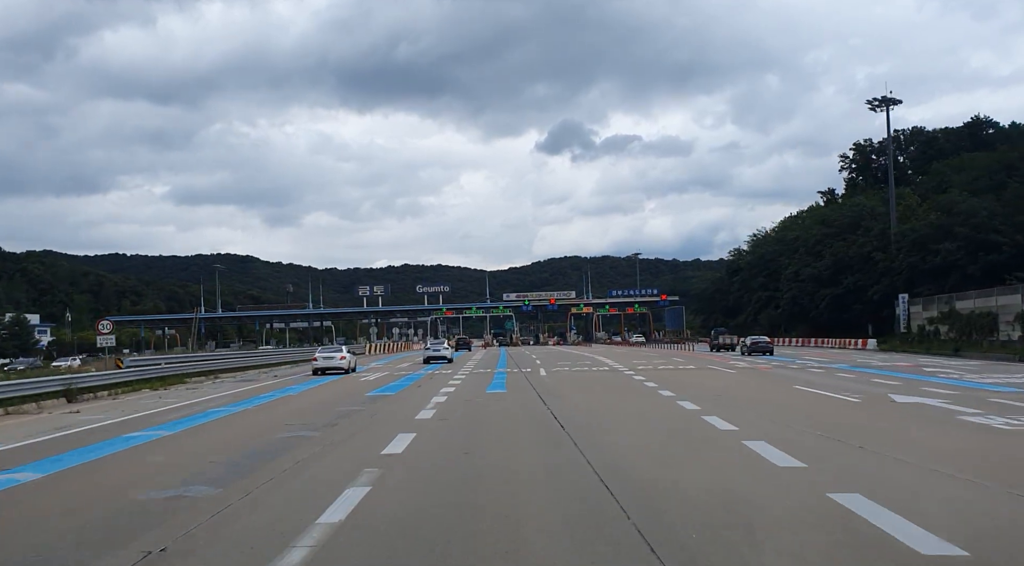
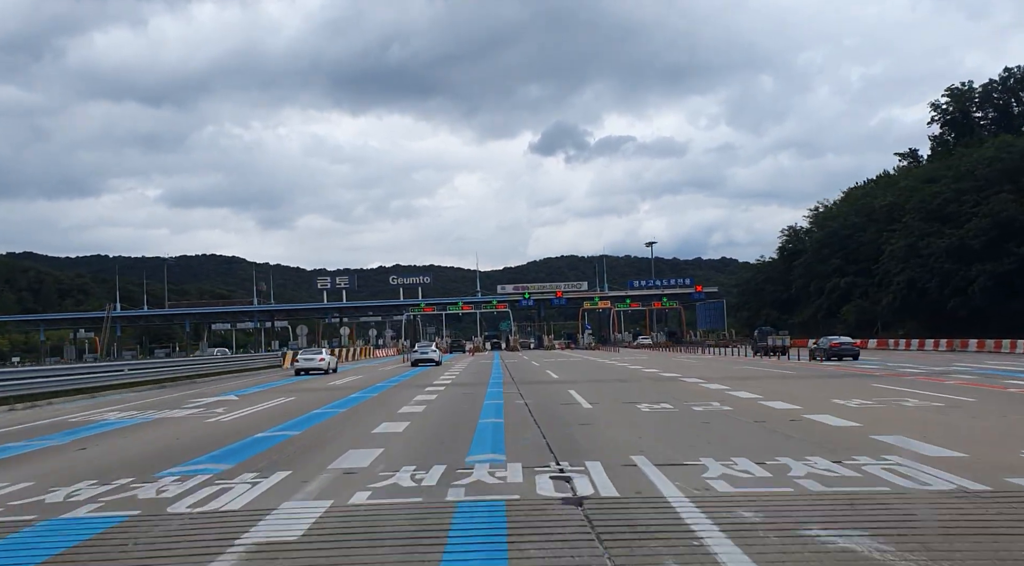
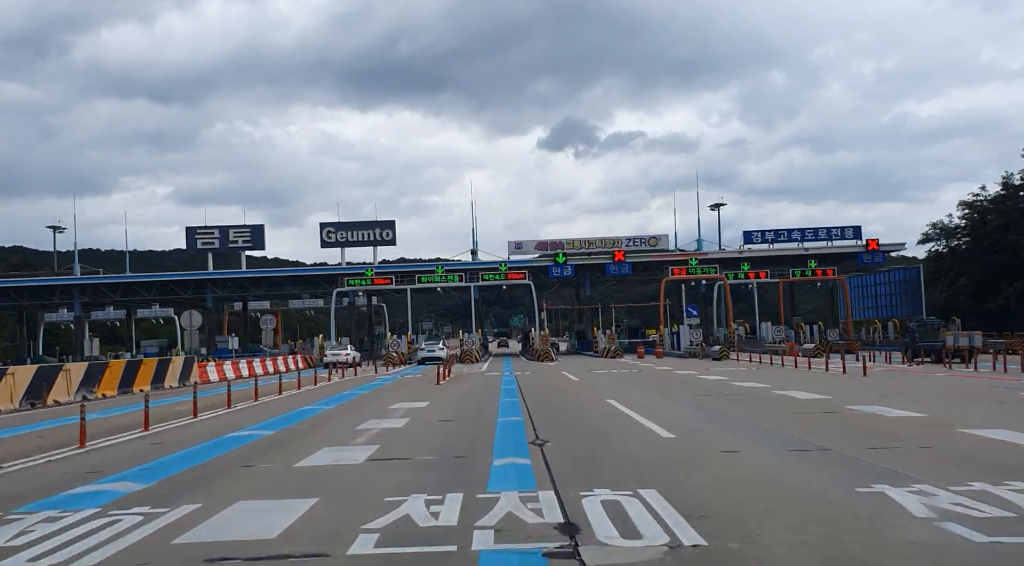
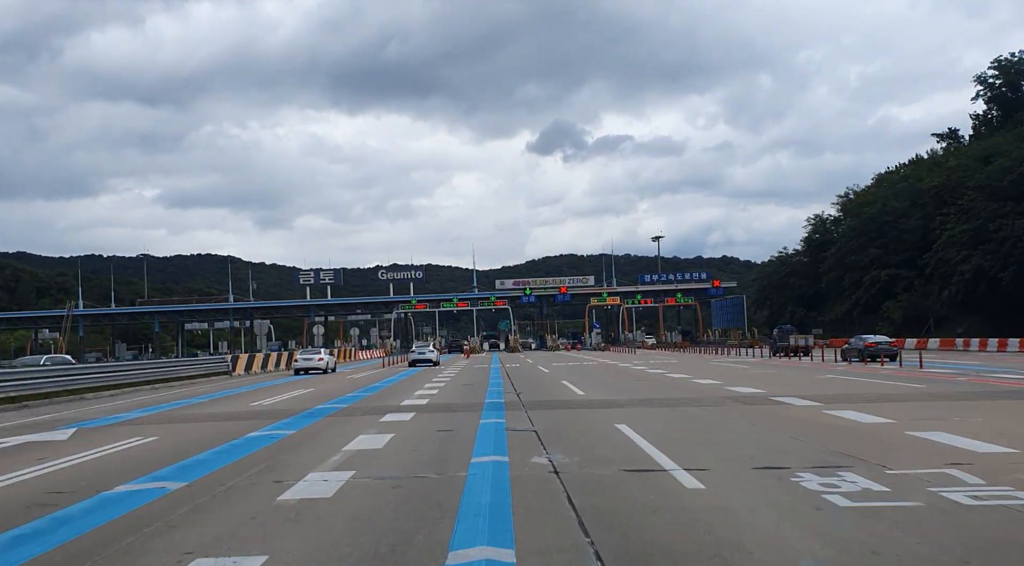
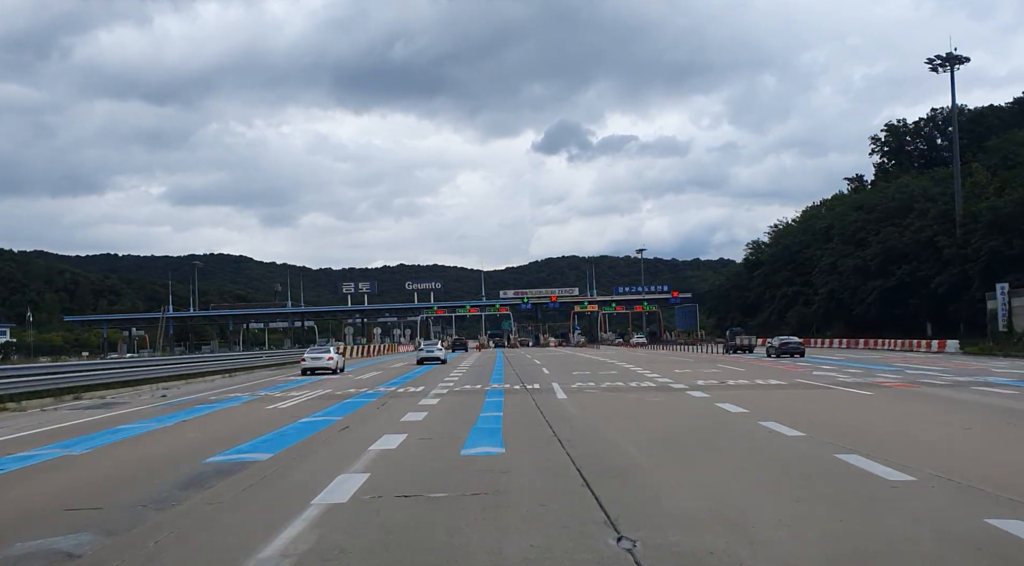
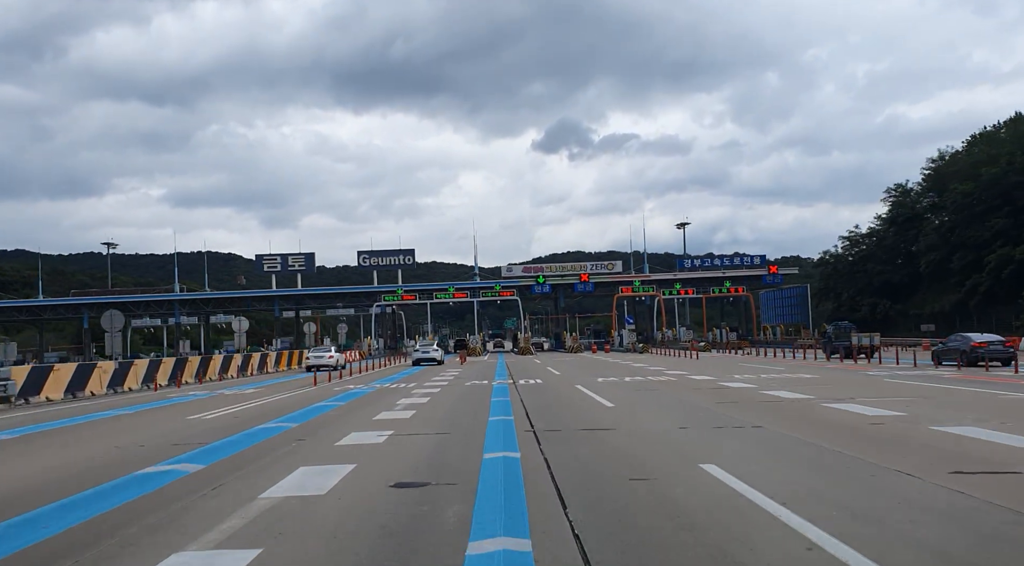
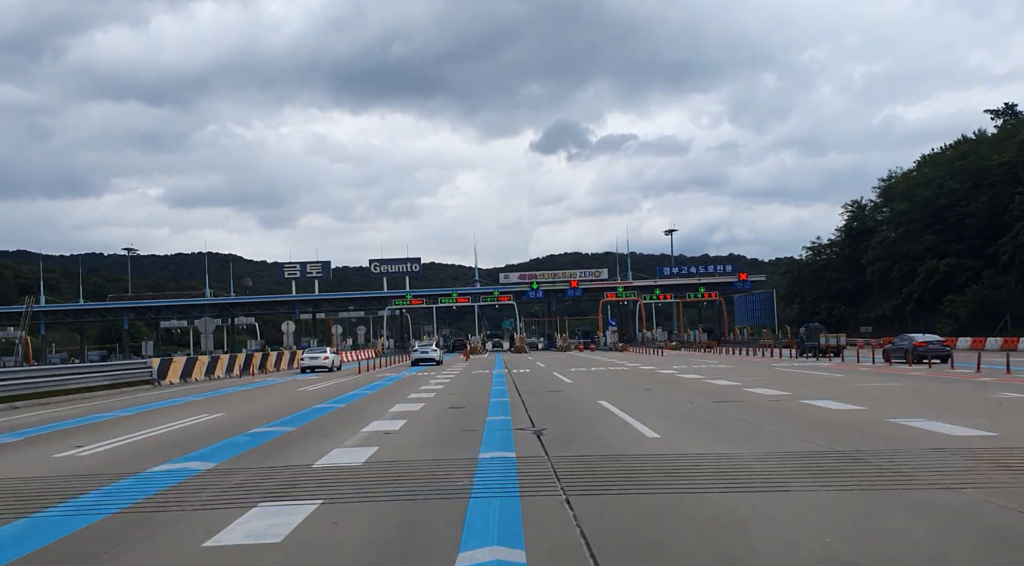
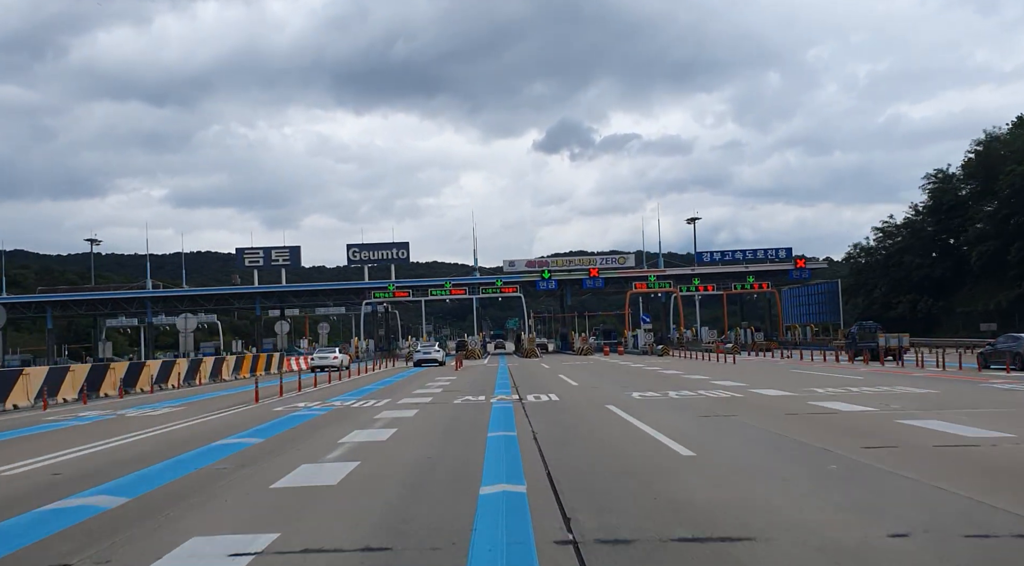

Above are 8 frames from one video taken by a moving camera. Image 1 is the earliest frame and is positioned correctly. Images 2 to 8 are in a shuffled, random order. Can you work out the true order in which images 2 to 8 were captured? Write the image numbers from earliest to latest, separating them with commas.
5, 2, 4, 7, 6, 8, 3
